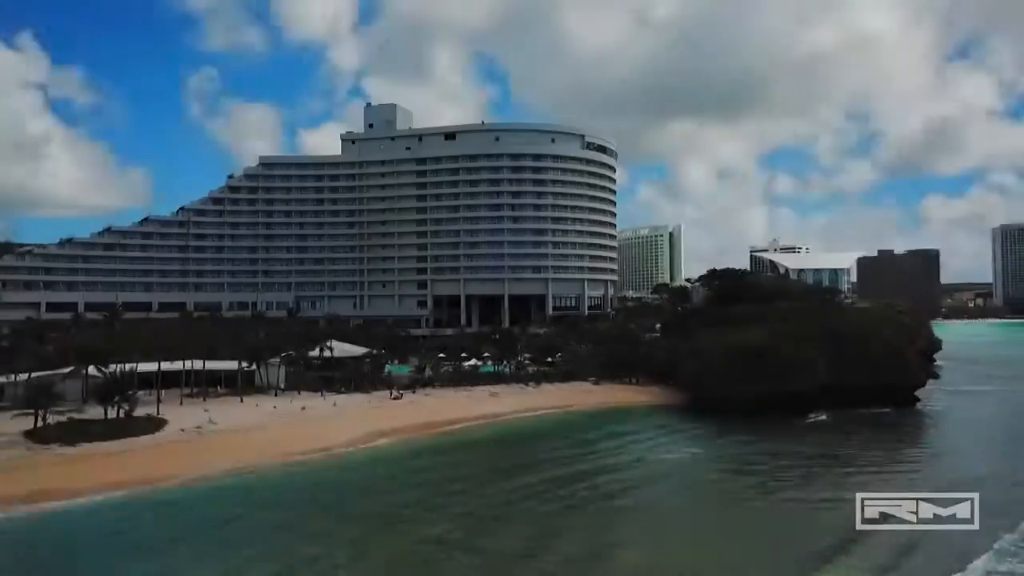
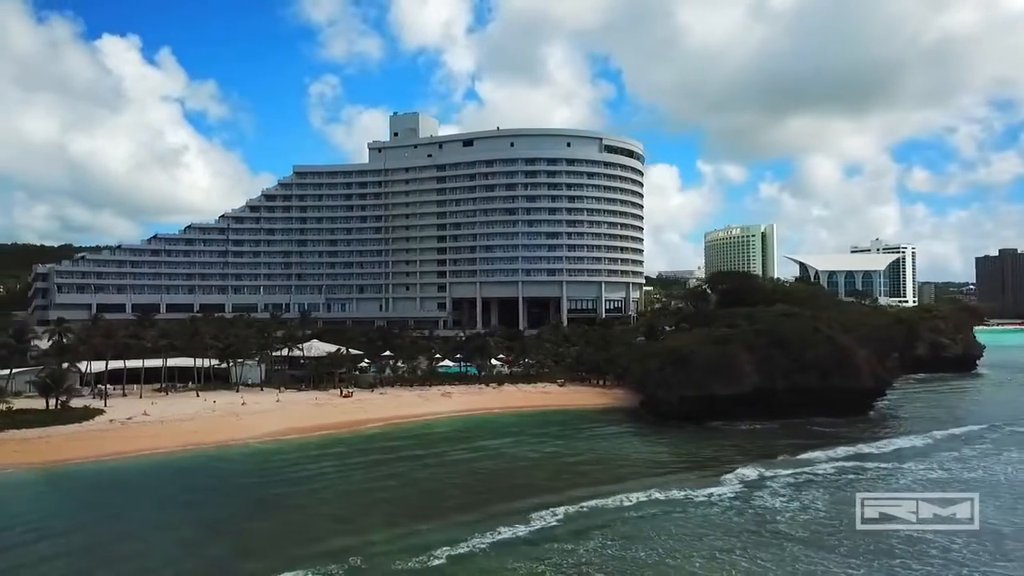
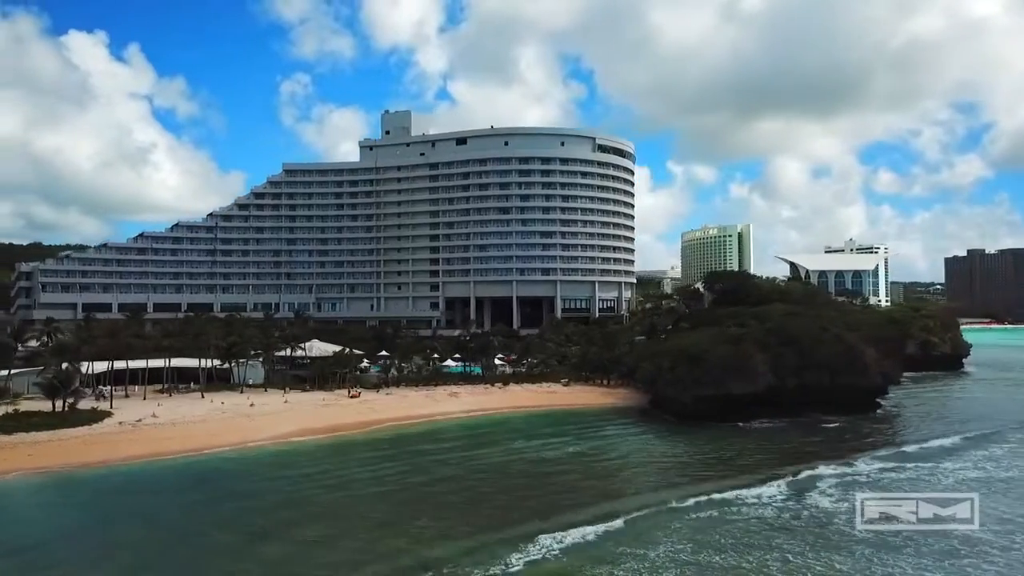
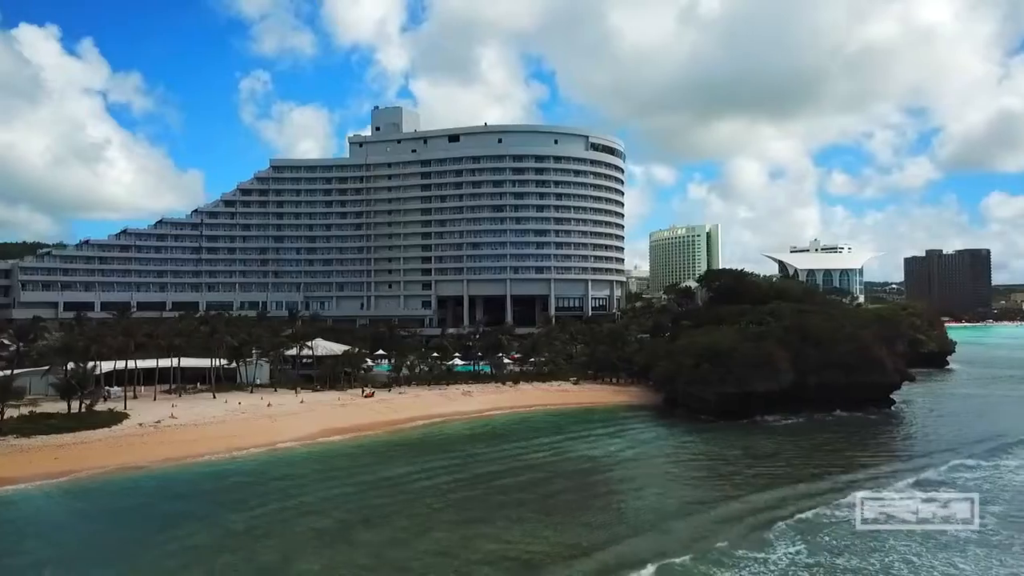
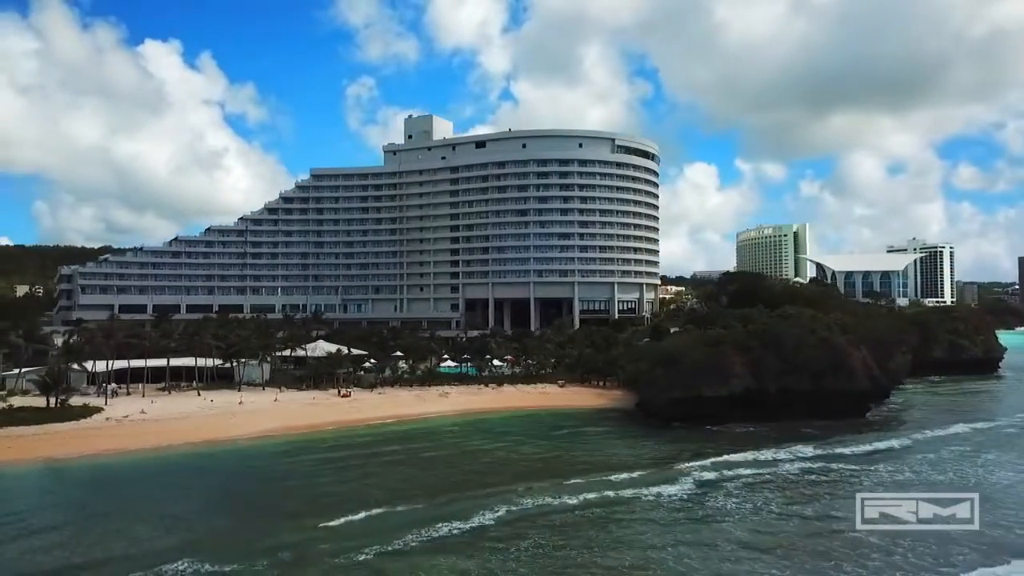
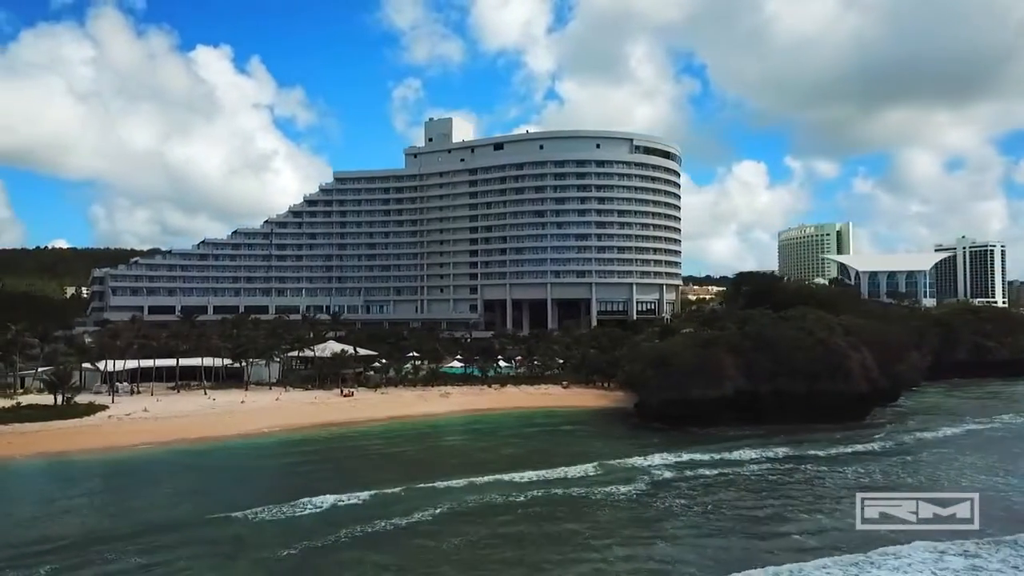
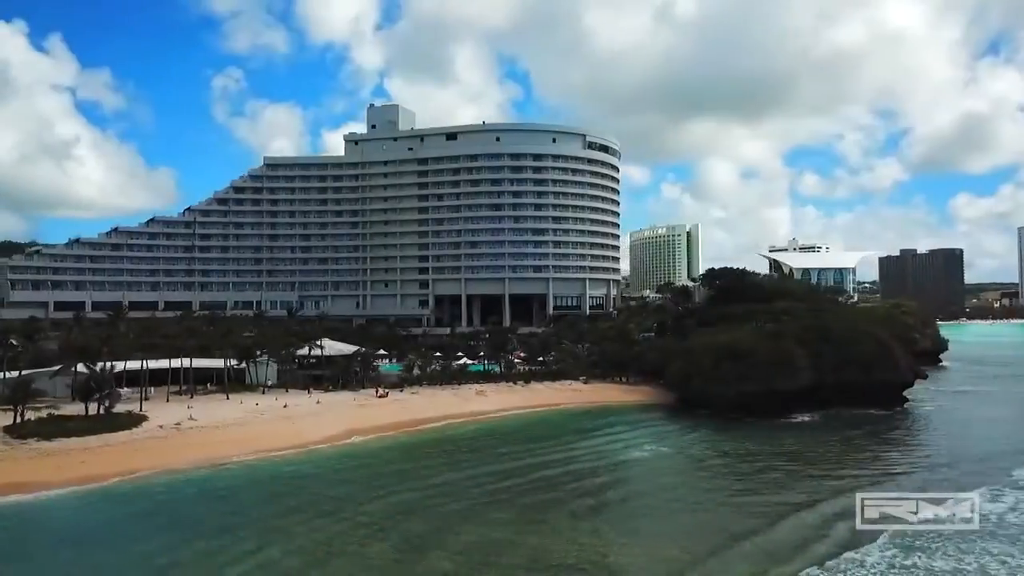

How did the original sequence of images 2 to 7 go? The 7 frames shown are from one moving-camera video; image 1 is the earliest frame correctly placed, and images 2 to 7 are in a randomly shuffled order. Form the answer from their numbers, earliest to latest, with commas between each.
7, 4, 3, 2, 5, 6
